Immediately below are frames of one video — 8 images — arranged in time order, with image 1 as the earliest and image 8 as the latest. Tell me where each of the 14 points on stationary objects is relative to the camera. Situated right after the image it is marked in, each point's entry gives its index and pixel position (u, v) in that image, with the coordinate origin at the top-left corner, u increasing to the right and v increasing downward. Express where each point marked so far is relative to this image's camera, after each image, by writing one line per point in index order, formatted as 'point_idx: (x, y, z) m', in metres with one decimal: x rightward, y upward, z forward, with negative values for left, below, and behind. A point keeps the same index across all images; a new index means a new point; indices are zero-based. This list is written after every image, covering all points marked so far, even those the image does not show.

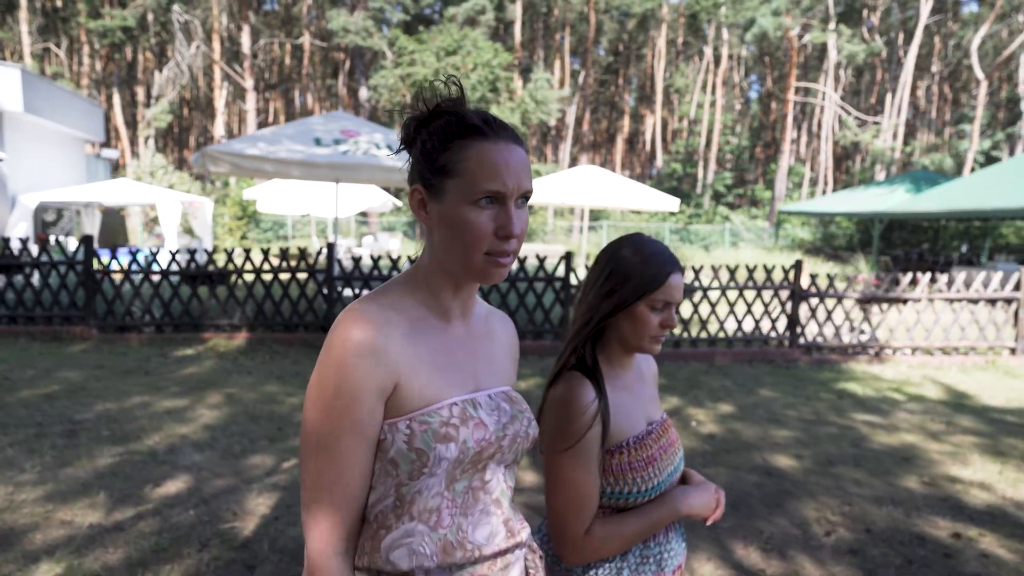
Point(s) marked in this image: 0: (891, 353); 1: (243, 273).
0: (+4.6, -0.8, +7.6) m
1: (-3.2, +0.2, +7.5) m
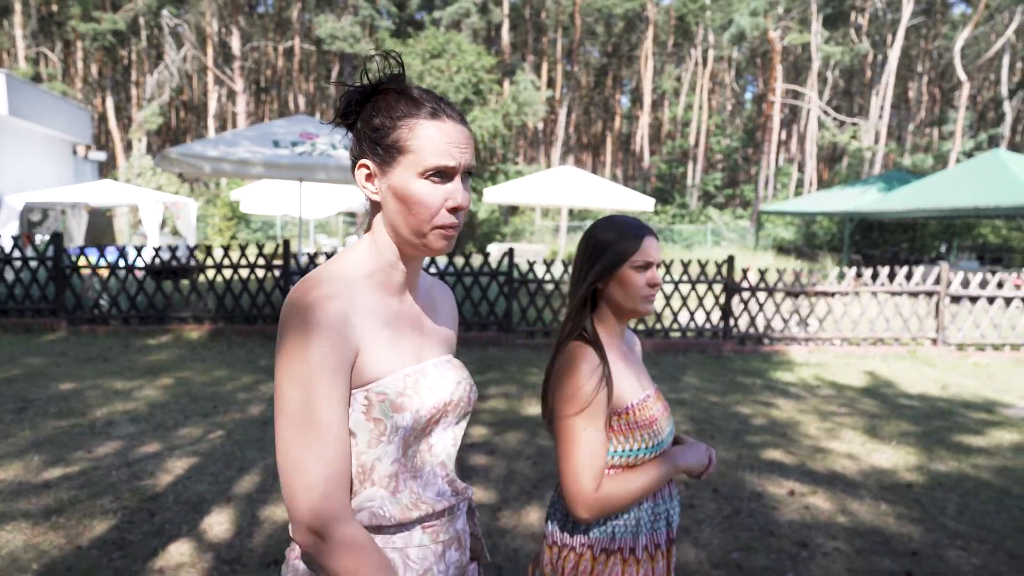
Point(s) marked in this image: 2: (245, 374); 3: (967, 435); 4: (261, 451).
0: (+3.9, -0.7, +8.0) m
1: (-3.9, +0.3, +8.0) m
2: (-2.6, -0.8, +6.2) m
3: (+3.6, -1.1, +5.0) m
4: (-1.7, -1.1, +4.2) m
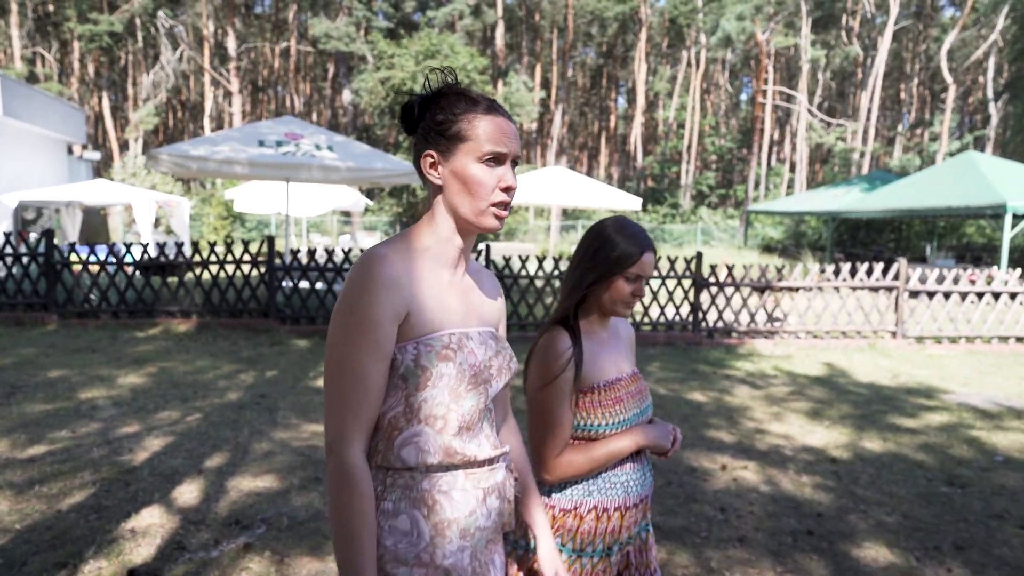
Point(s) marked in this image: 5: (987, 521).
0: (+3.6, -0.6, +8.3) m
1: (-4.2, +0.3, +8.3) m
2: (-3.0, -0.8, +6.5) m
3: (+3.3, -1.1, +5.3) m
4: (-2.0, -1.0, +4.5) m
5: (+2.5, -1.2, +3.3) m
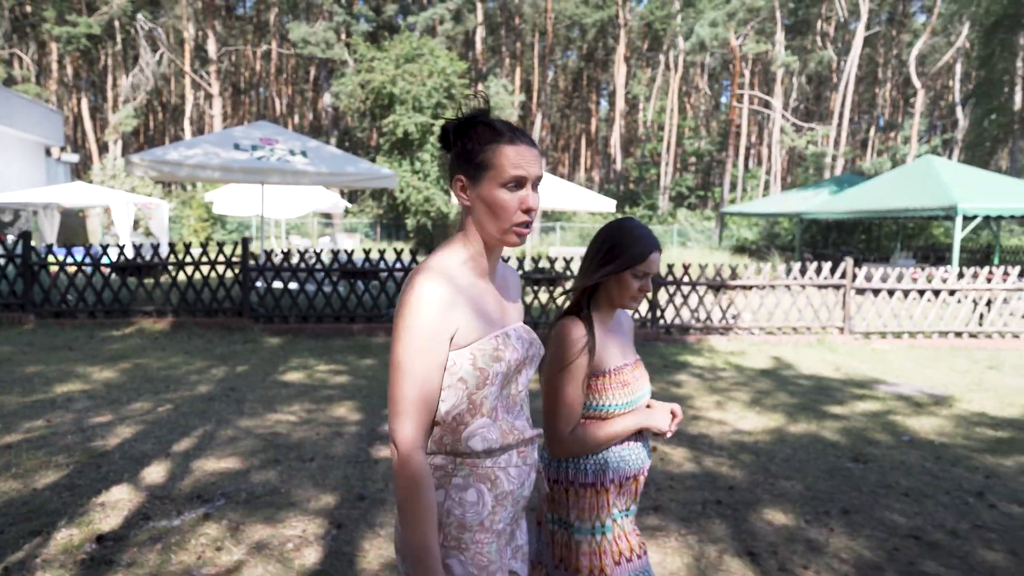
0: (+3.2, -0.6, +8.7) m
1: (-4.7, +0.3, +8.5) m
2: (-3.4, -0.8, +6.8) m
3: (+2.9, -1.1, +5.7) m
4: (-2.4, -1.0, +4.8) m
5: (+2.2, -1.2, +3.7) m
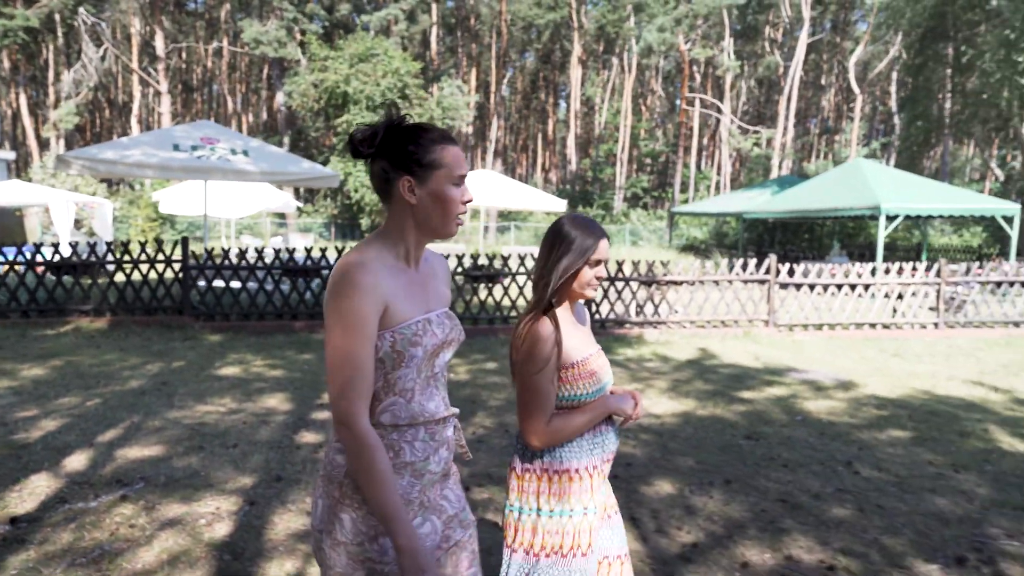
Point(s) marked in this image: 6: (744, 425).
0: (+2.3, -0.6, +9.2) m
1: (-5.5, +0.3, +8.5) m
2: (-4.1, -0.7, +6.8) m
3: (+2.2, -1.0, +6.1) m
4: (-3.0, -1.0, +4.9) m
5: (+1.6, -1.1, +4.1) m
6: (+1.8, -1.1, +4.9) m
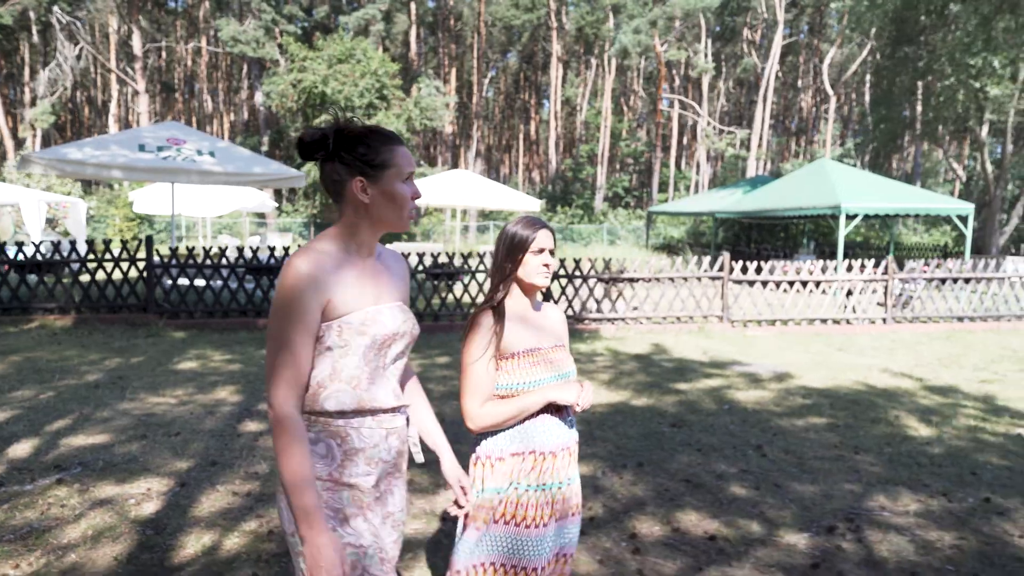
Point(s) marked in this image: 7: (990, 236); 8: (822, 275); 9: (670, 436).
0: (+1.7, -0.5, +9.4) m
1: (-6.0, +0.4, +8.6) m
2: (-4.6, -0.7, +7.0) m
3: (+1.7, -0.9, +6.4) m
4: (-3.5, -0.9, +5.1) m
5: (+1.1, -1.1, +4.4) m
6: (+1.3, -1.0, +5.2) m
7: (+13.9, +1.5, +18.3) m
8: (+4.8, +0.2, +9.7) m
9: (+1.2, -1.1, +4.6) m
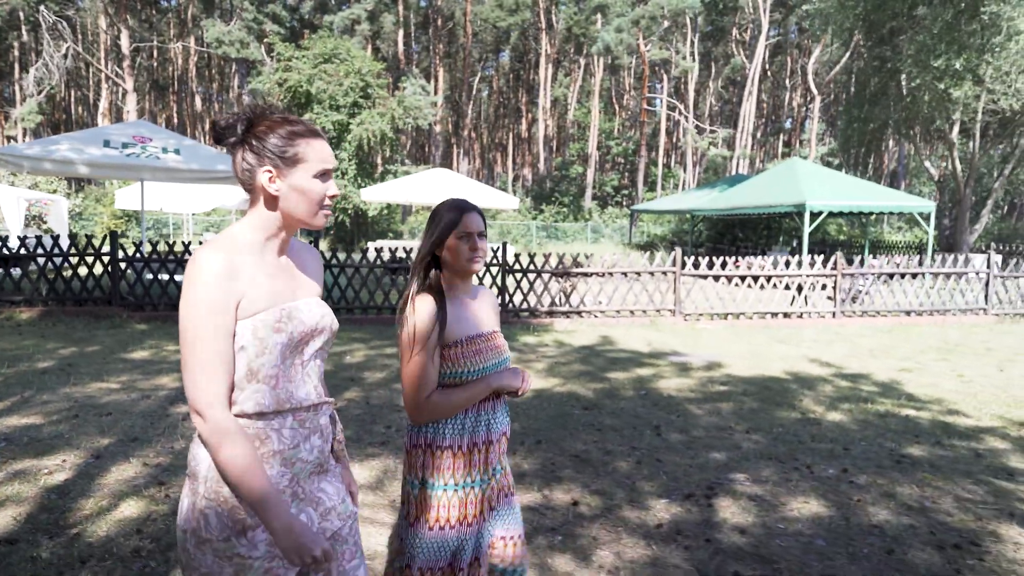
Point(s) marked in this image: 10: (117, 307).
0: (+1.1, -0.4, +9.7) m
1: (-6.7, +0.5, +8.8) m
2: (-5.3, -0.6, +7.2) m
3: (+1.1, -0.9, +6.6) m
4: (-4.1, -0.9, +5.3) m
5: (+0.5, -1.0, +4.6) m
6: (+0.7, -1.0, +5.5) m
7: (+13.2, +1.6, +18.6) m
8: (+4.1, +0.3, +9.9) m
9: (+0.5, -1.0, +4.8) m
10: (-5.7, -0.3, +9.0) m
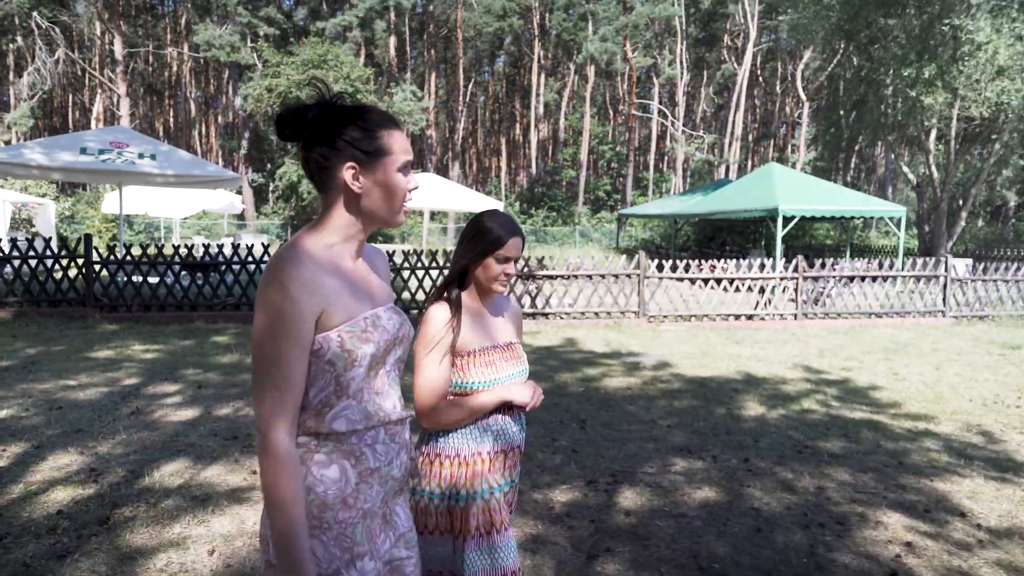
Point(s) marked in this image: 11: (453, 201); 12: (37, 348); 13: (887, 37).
0: (+0.6, -0.5, +9.9) m
1: (-7.2, +0.4, +9.0) m
2: (-5.8, -0.6, +7.5) m
3: (+0.6, -0.9, +6.9) m
4: (-4.6, -0.9, +5.5) m
5: (0.0, -1.0, +4.8) m
6: (+0.2, -1.0, +5.7) m
7: (+12.7, +1.5, +18.8) m
8: (+3.6, +0.2, +10.2) m
9: (0.0, -1.0, +5.1) m
10: (-6.2, -0.3, +9.2) m
11: (-1.9, +2.0, +14.3) m
12: (-5.3, -0.7, +7.1) m
13: (+10.2, +6.8, +16.9) m
